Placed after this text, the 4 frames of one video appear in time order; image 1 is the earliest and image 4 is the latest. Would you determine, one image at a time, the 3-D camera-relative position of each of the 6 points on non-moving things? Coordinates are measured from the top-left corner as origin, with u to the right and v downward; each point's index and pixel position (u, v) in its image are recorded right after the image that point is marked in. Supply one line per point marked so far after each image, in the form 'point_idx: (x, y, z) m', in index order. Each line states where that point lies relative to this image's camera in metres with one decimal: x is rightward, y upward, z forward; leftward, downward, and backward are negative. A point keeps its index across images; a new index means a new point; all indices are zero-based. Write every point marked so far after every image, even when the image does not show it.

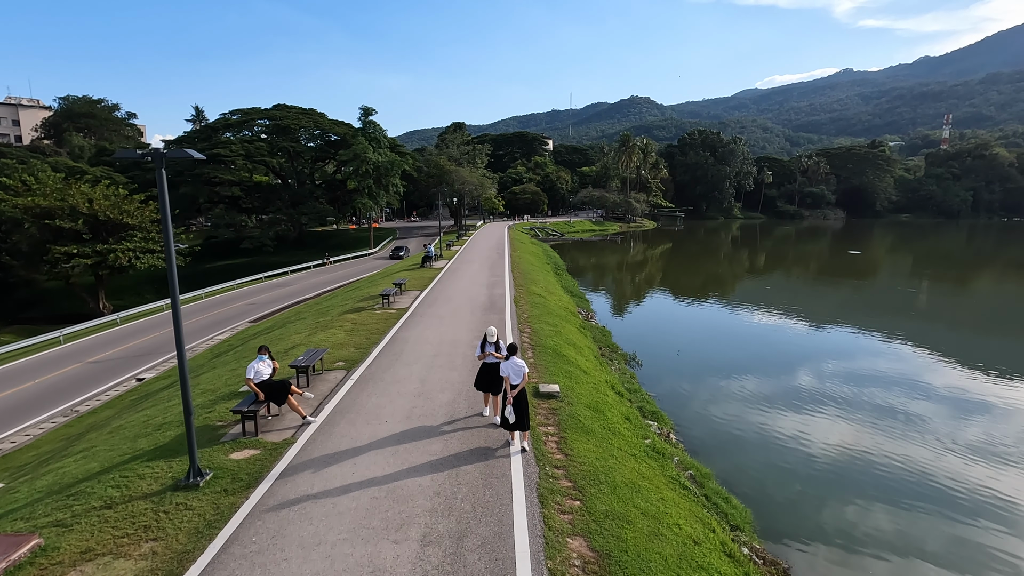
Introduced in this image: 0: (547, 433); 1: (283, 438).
0: (+0.6, -2.3, +7.9) m
1: (-3.3, -2.2, +7.4) m
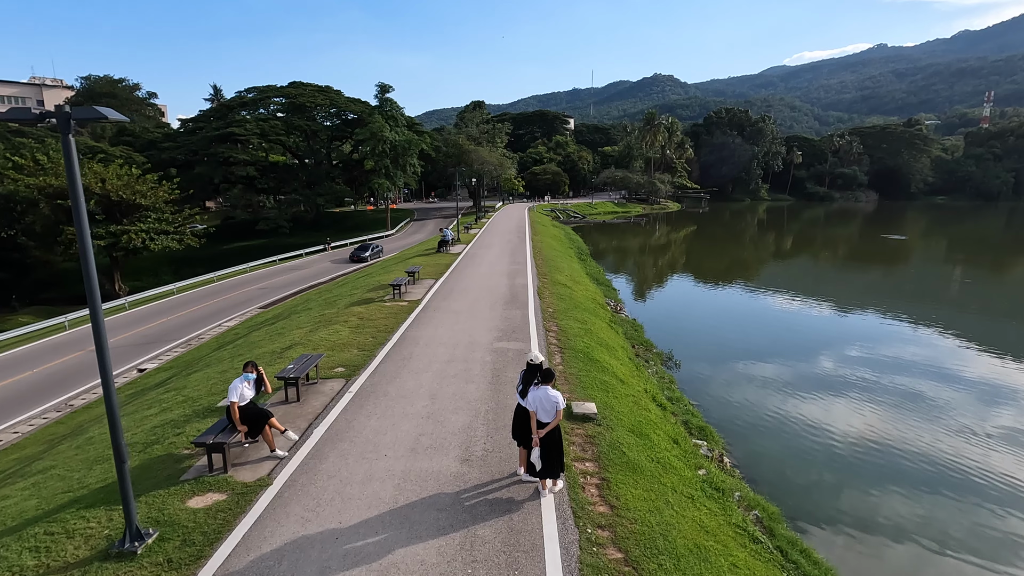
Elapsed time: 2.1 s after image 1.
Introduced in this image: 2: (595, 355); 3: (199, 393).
0: (+0.9, -2.3, +6.4) m
1: (-3.0, -2.2, +5.9) m
2: (+1.8, -1.4, +10.8) m
3: (-5.9, -2.0, +9.6) m
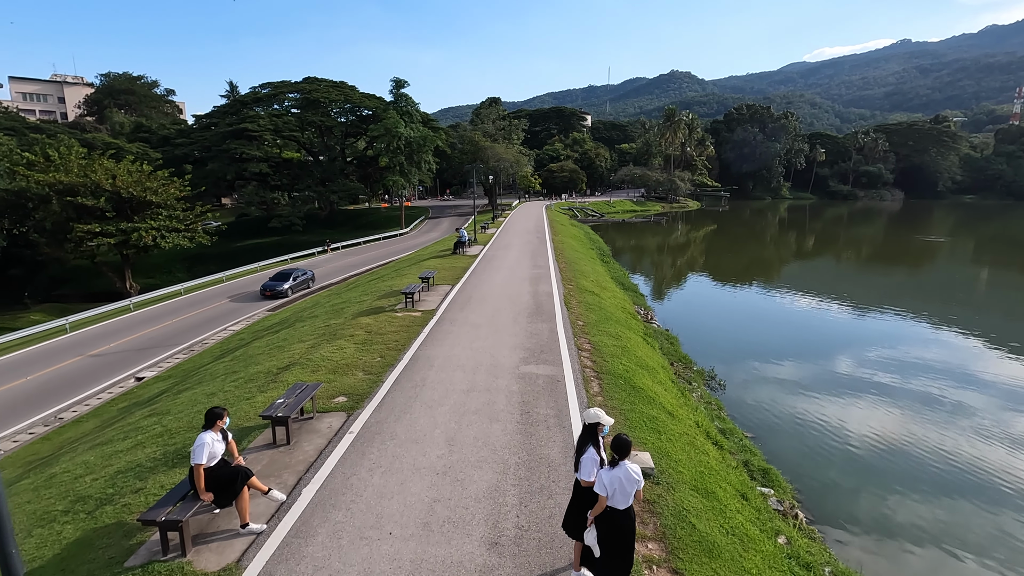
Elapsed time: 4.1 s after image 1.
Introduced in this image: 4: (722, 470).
0: (+1.3, -2.6, +4.9) m
1: (-2.6, -2.5, +4.5) m
2: (+2.3, -1.7, +9.3) m
3: (-5.4, -2.2, +8.3) m
4: (+3.1, -2.7, +7.6) m
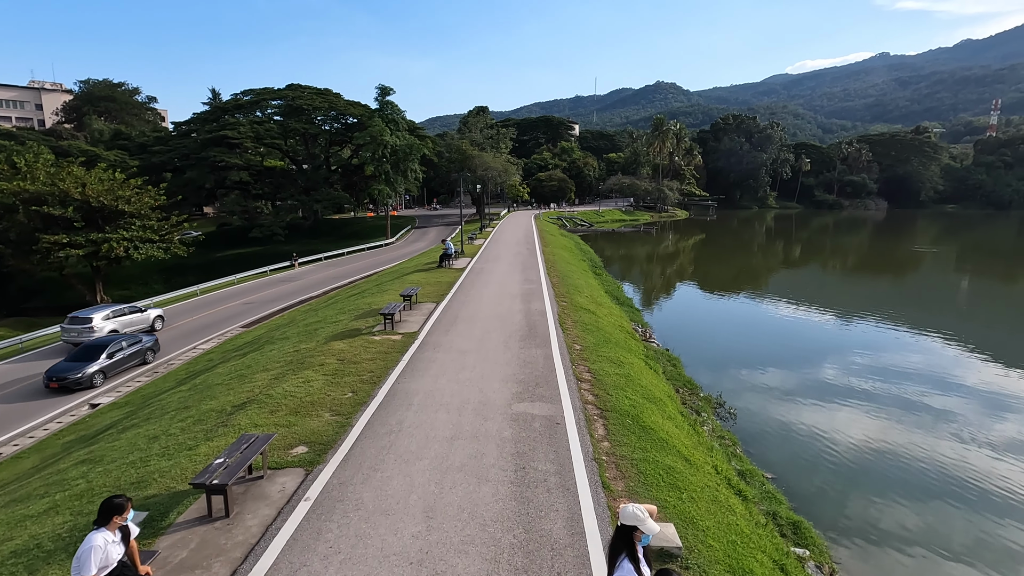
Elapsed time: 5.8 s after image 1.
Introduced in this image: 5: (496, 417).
0: (+1.3, -2.9, +3.6) m
1: (-2.6, -2.8, +3.3) m
2: (+2.1, -2.1, +8.1) m
3: (-5.5, -2.6, +6.9) m
4: (+3.0, -3.1, +6.4) m
5: (-0.2, -1.9, +7.6) m
